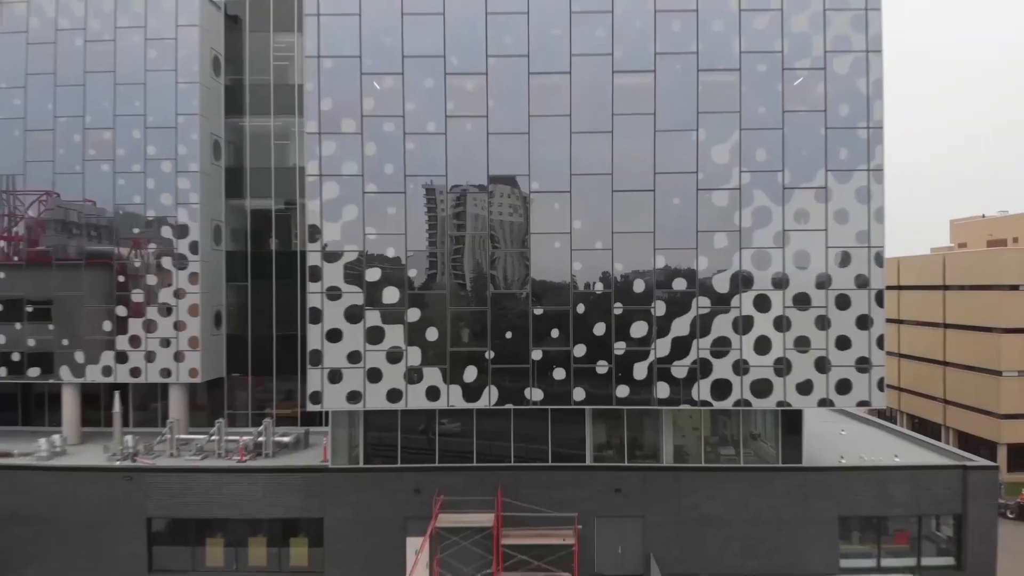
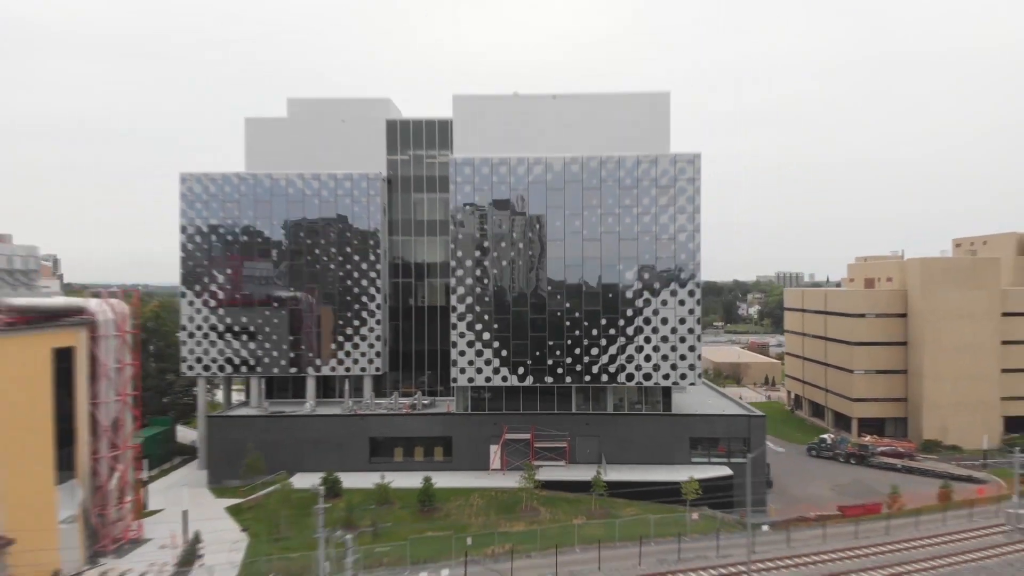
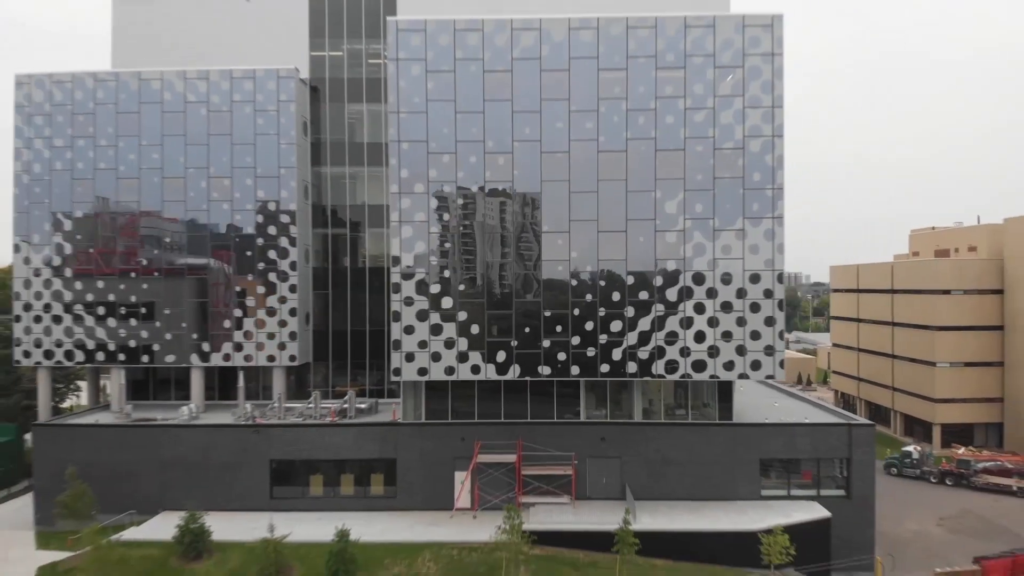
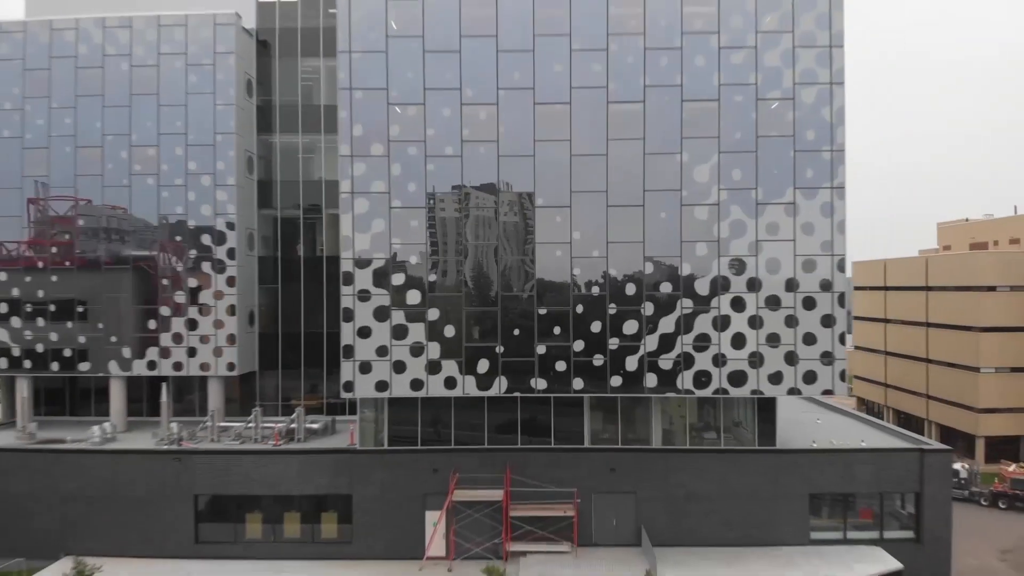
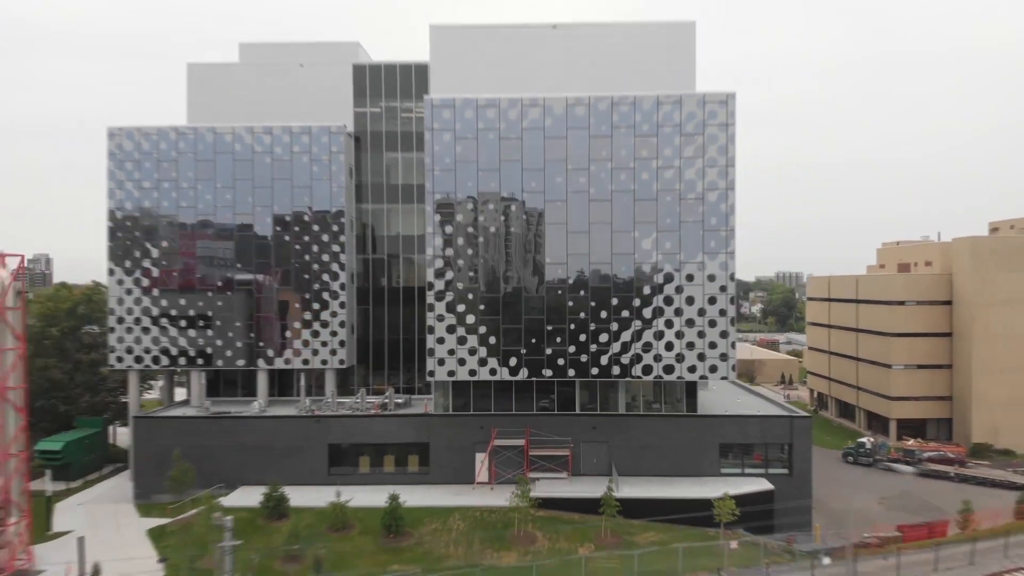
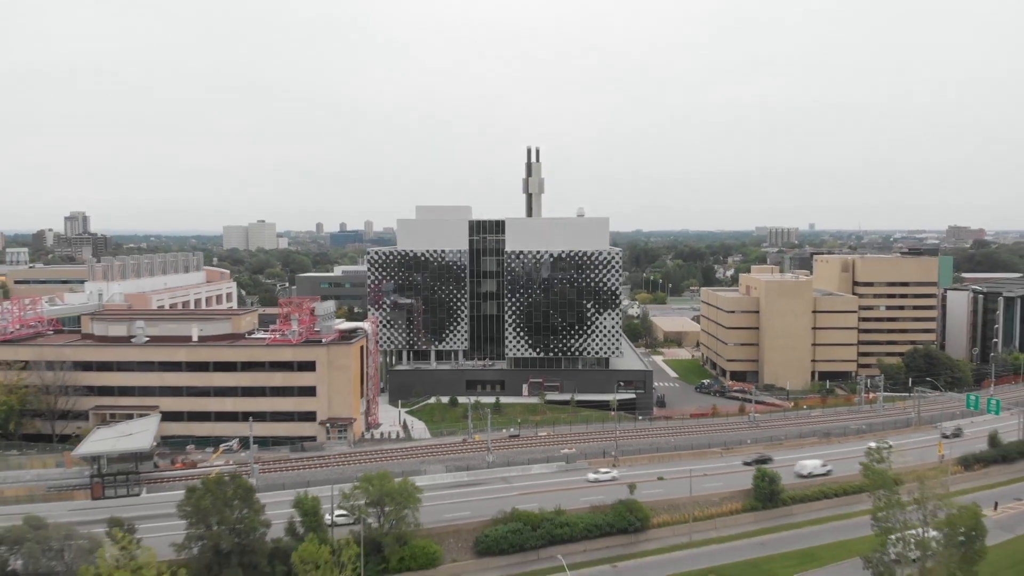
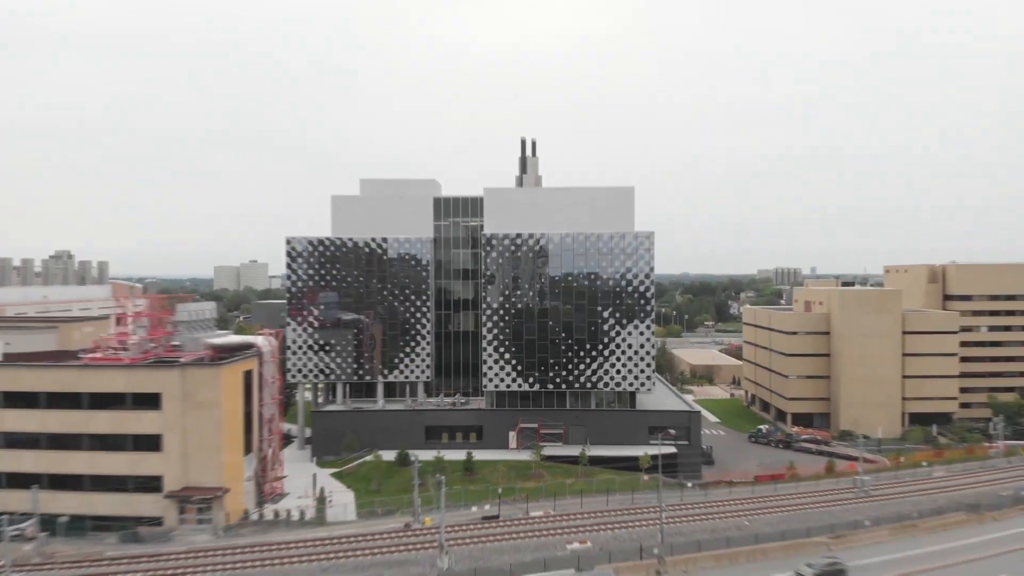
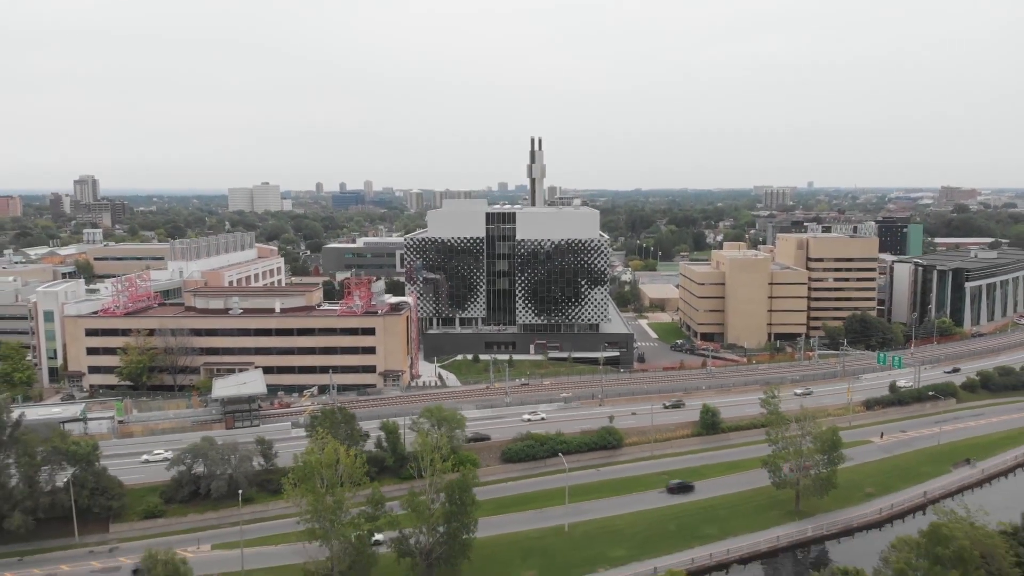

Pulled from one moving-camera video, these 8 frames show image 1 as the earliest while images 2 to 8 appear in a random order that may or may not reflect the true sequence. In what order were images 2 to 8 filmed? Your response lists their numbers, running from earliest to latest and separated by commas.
4, 3, 5, 2, 7, 6, 8
